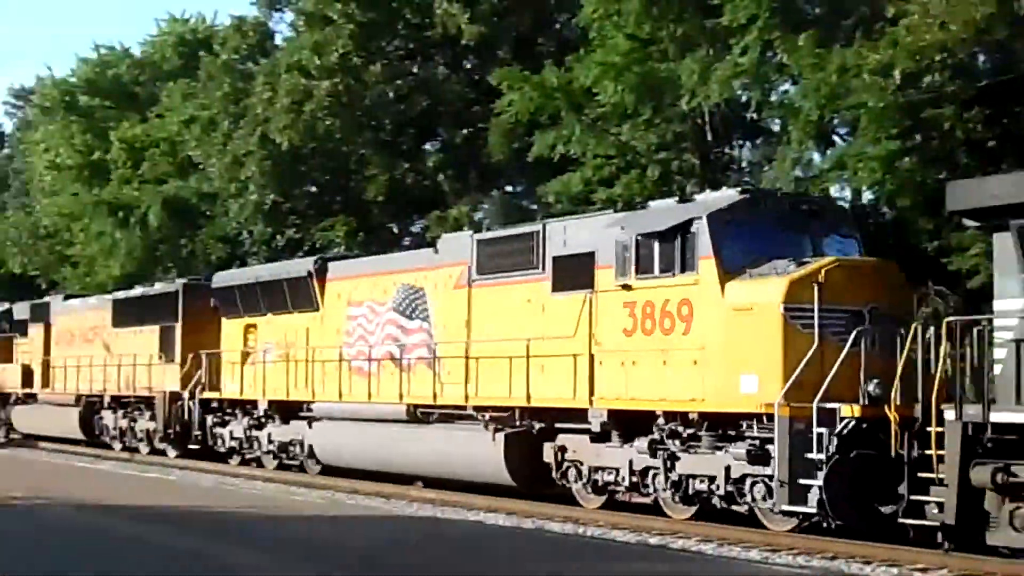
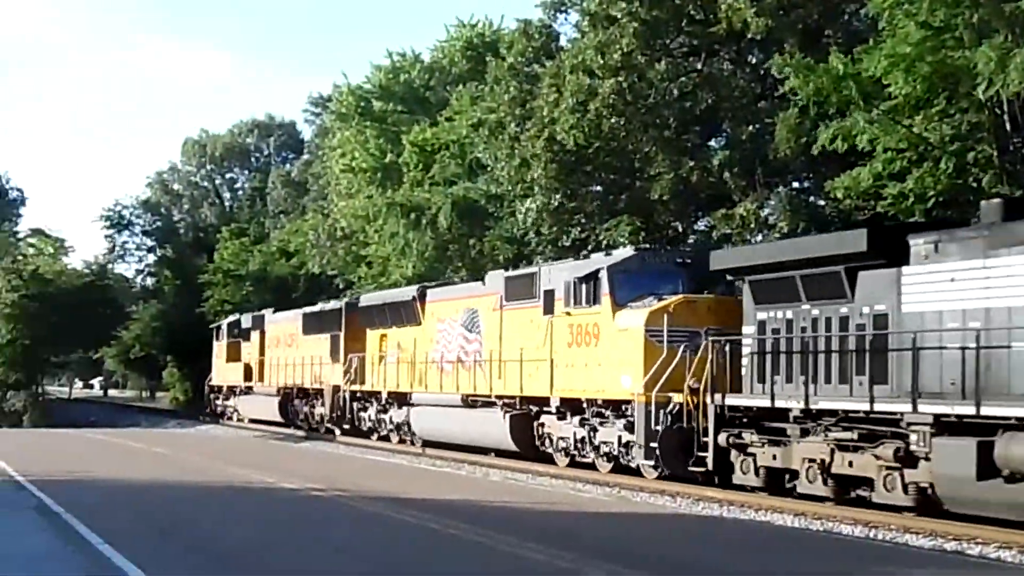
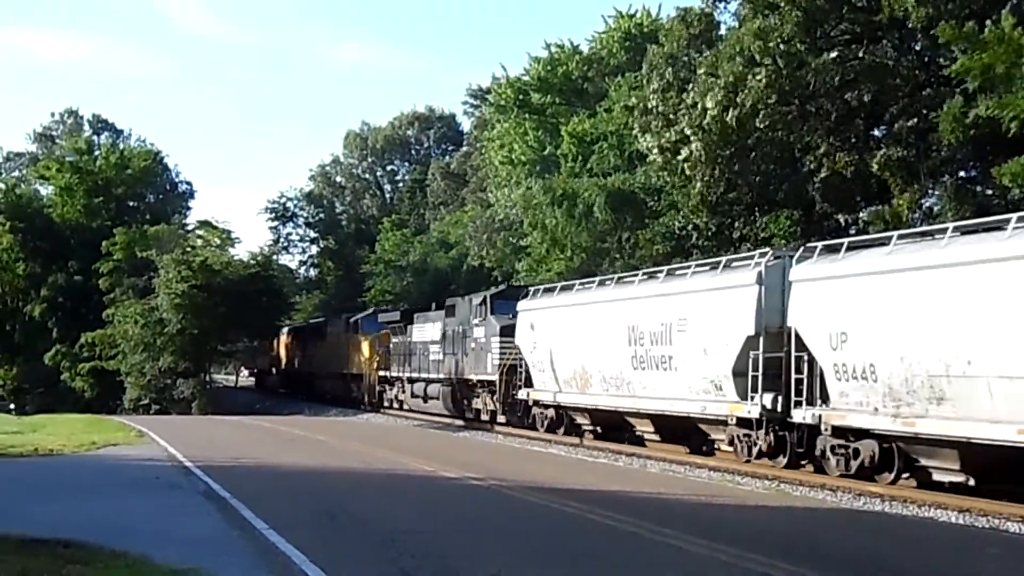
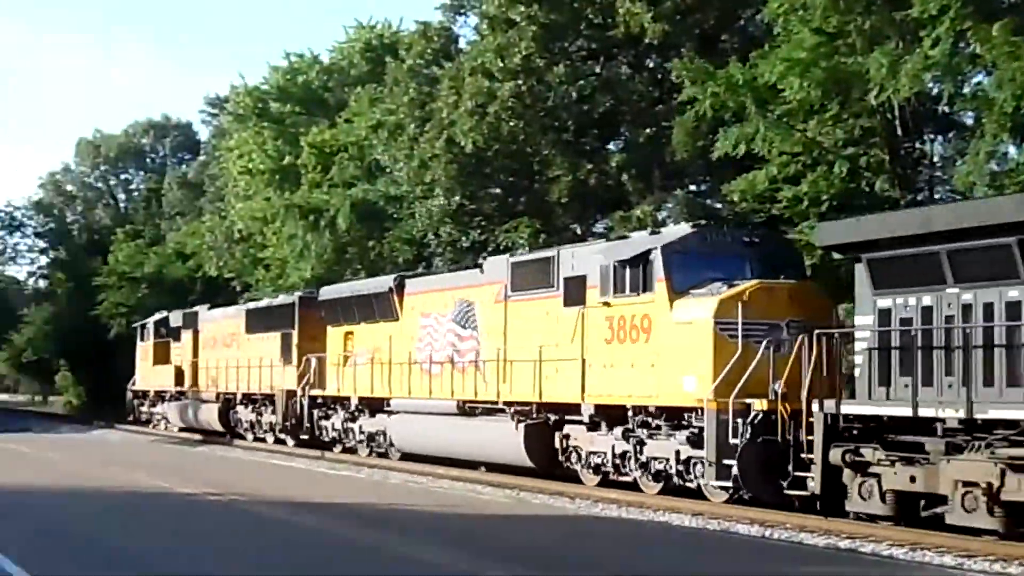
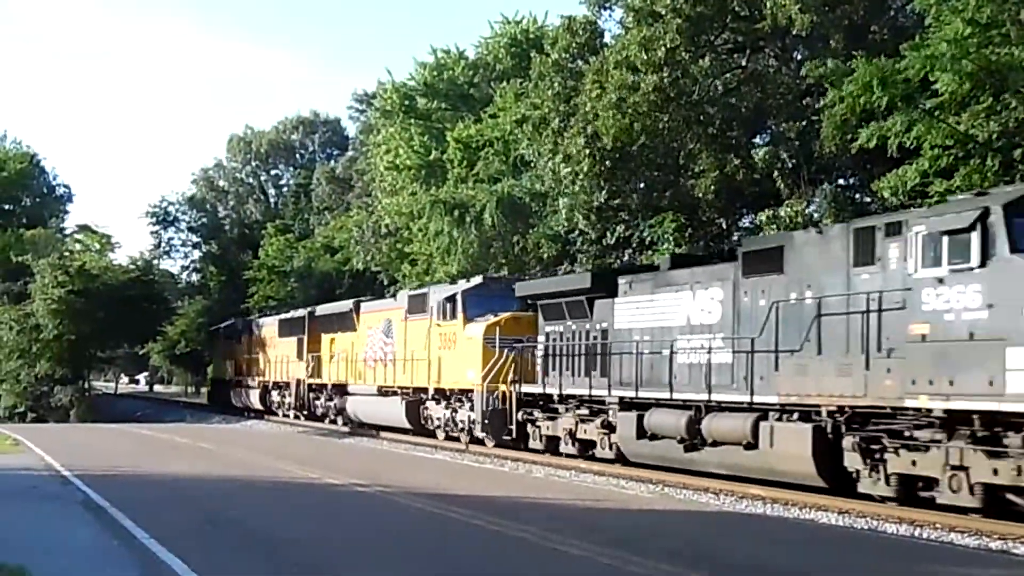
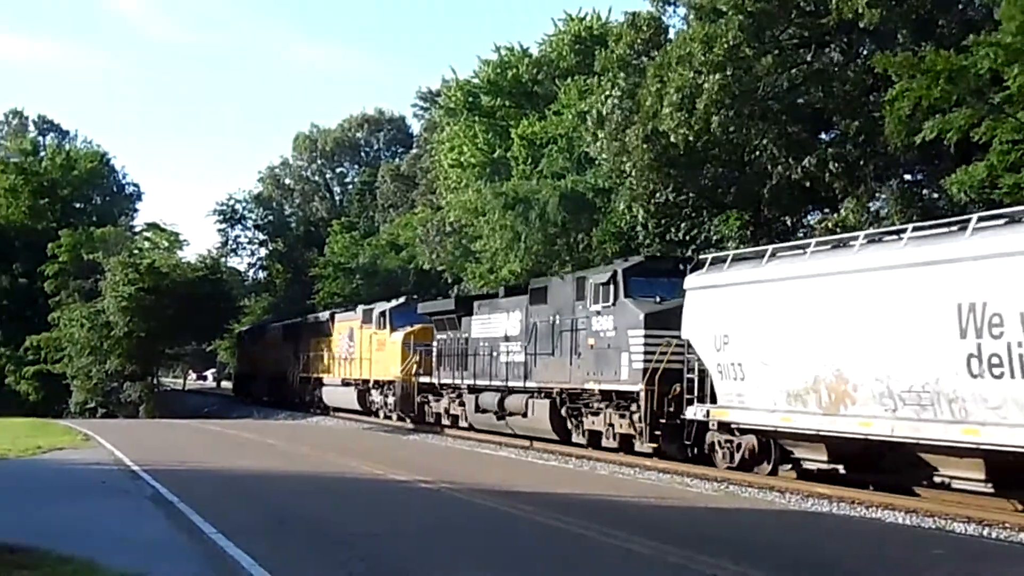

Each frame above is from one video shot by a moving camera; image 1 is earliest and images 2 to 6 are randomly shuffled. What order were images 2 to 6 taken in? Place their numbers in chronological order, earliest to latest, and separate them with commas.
4, 2, 5, 6, 3
